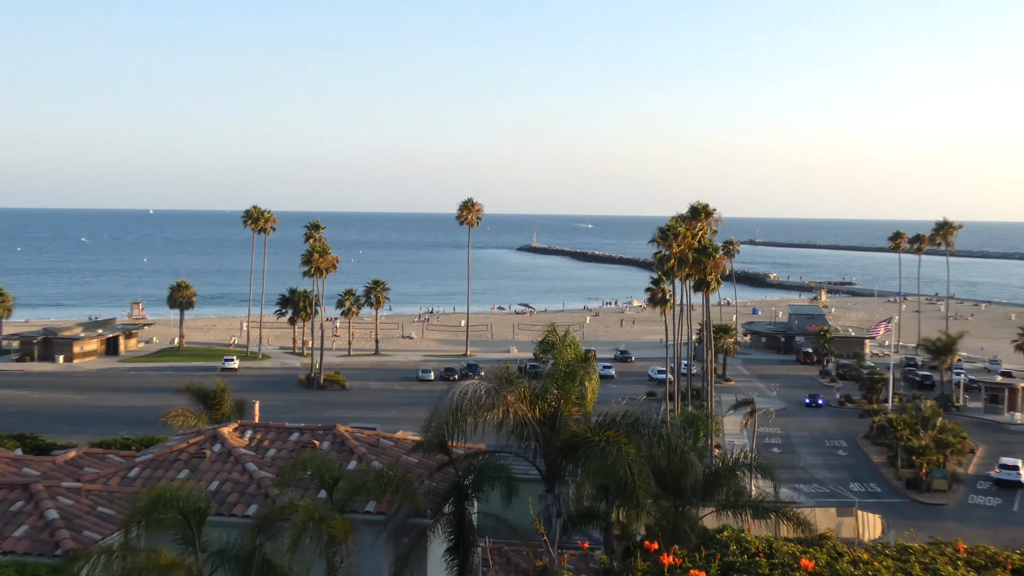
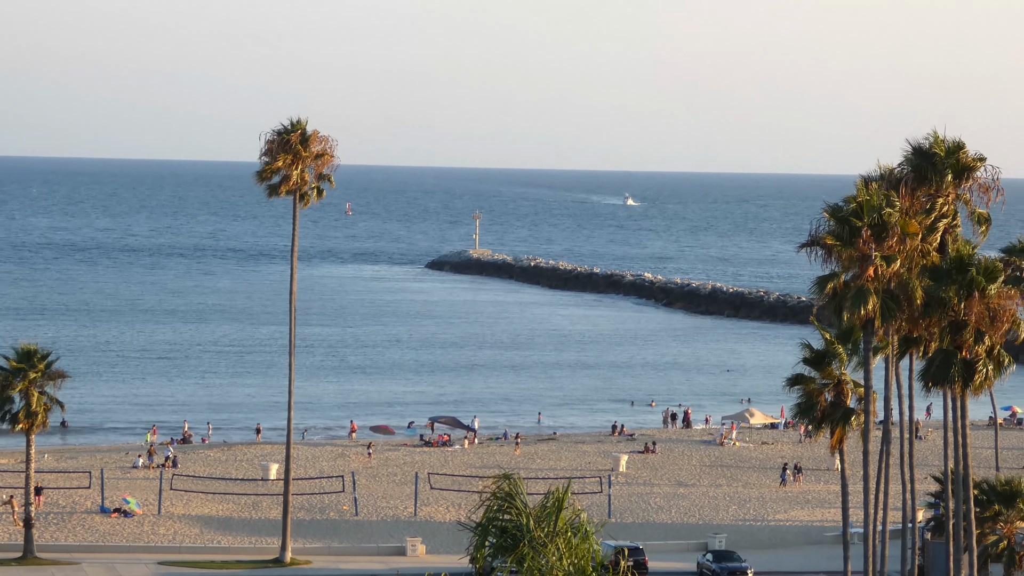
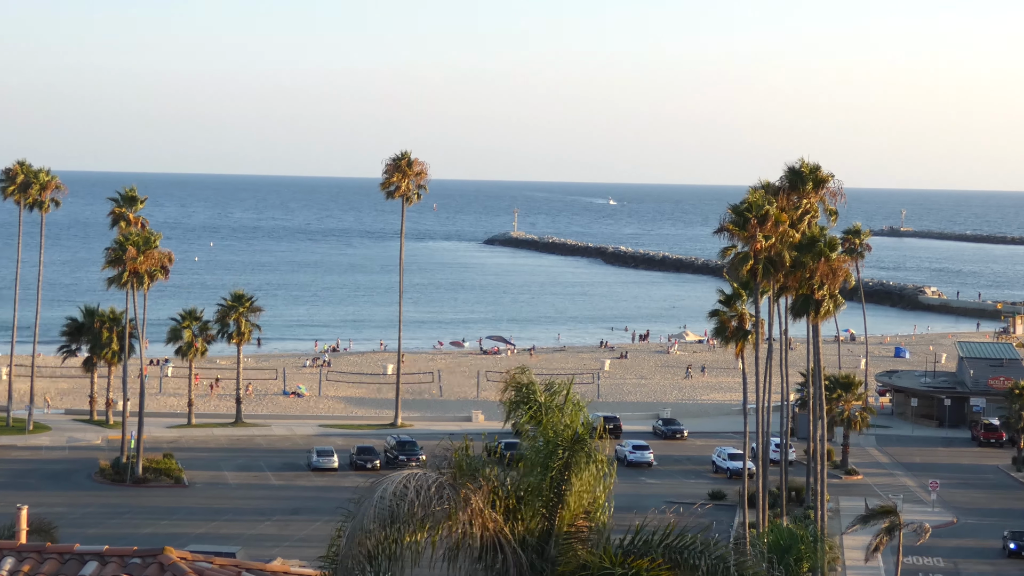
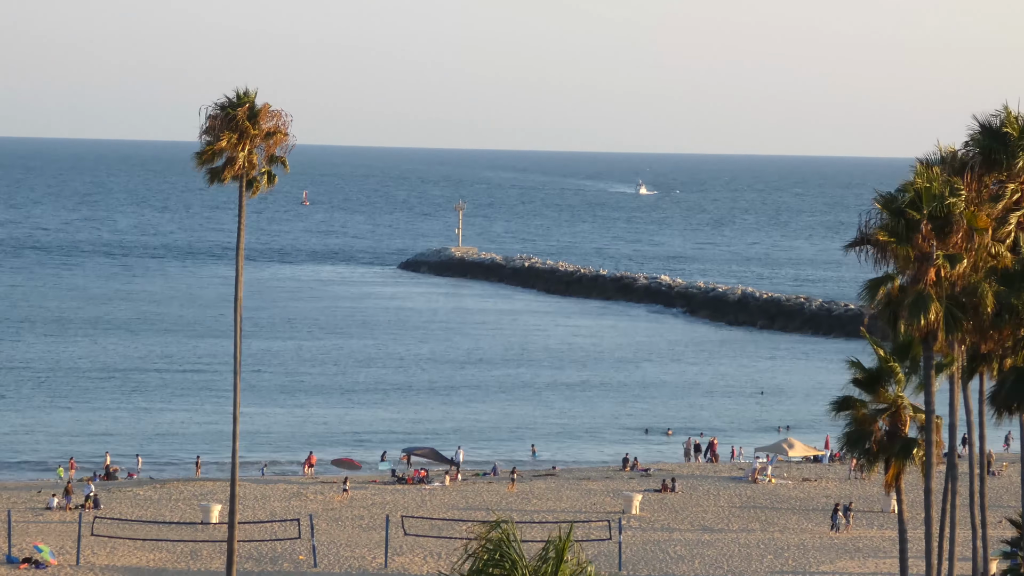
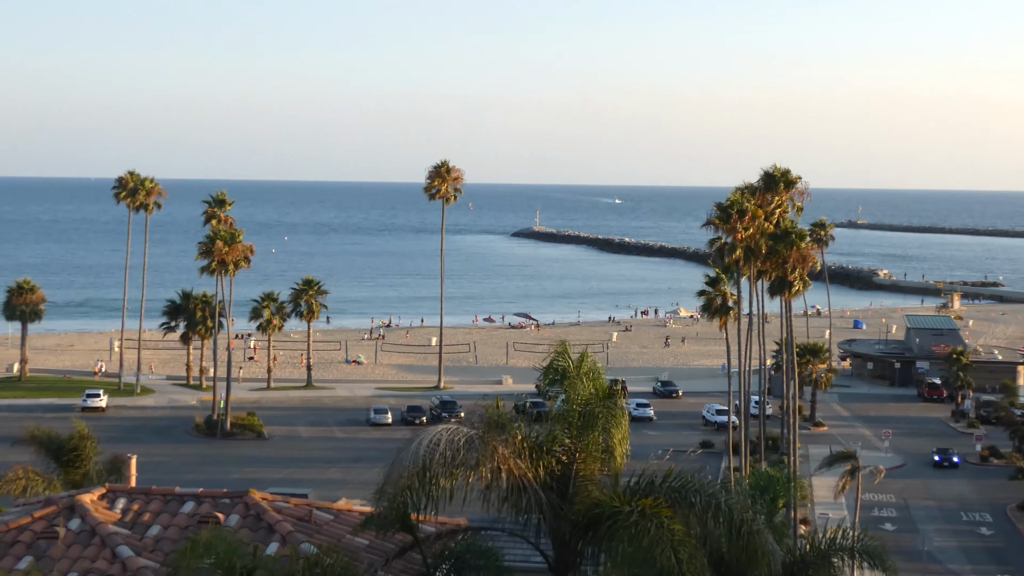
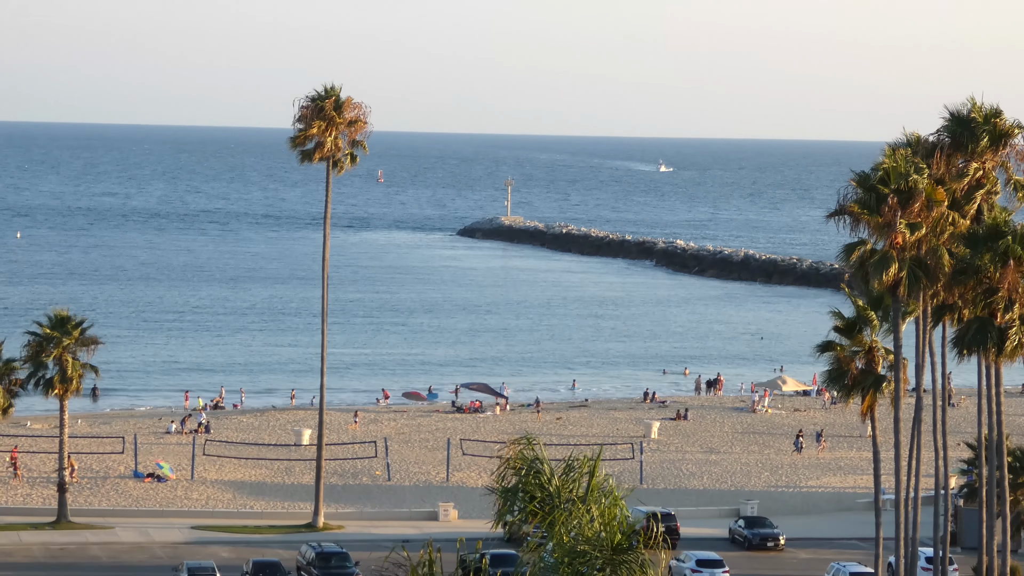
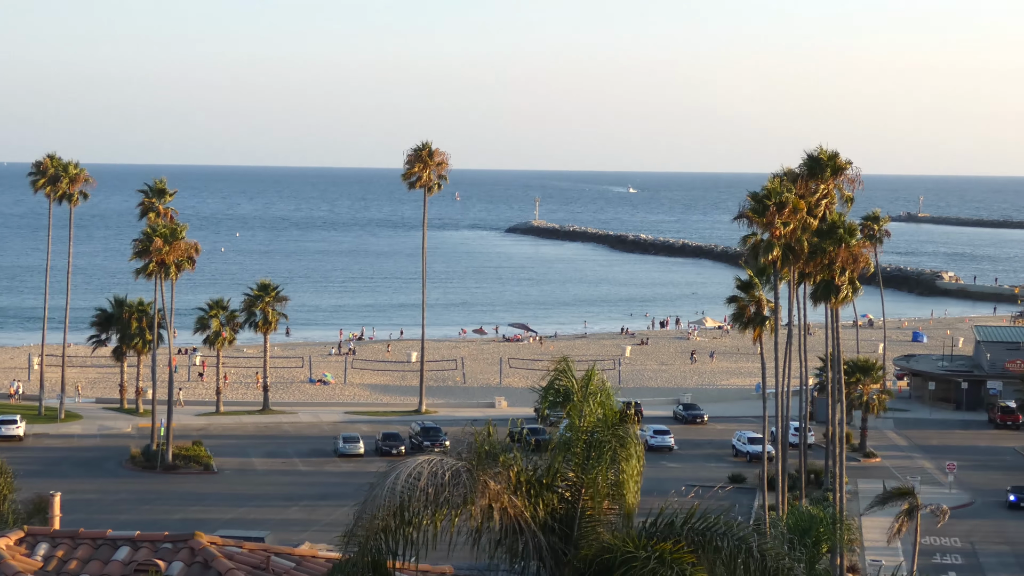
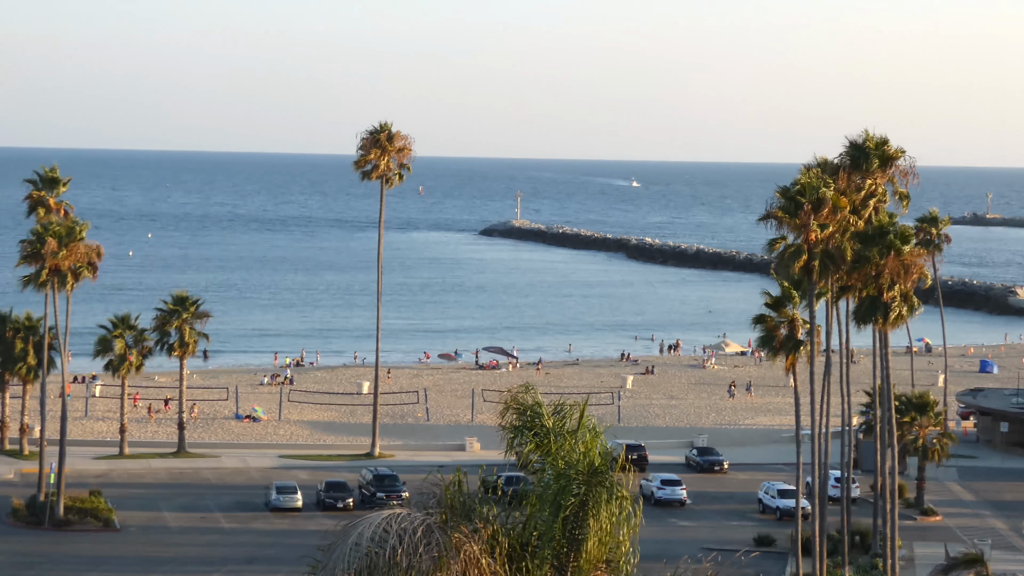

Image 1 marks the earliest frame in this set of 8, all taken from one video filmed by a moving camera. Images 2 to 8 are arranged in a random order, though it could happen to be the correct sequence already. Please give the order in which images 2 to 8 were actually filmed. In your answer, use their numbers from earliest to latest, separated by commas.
5, 7, 3, 8, 6, 2, 4
